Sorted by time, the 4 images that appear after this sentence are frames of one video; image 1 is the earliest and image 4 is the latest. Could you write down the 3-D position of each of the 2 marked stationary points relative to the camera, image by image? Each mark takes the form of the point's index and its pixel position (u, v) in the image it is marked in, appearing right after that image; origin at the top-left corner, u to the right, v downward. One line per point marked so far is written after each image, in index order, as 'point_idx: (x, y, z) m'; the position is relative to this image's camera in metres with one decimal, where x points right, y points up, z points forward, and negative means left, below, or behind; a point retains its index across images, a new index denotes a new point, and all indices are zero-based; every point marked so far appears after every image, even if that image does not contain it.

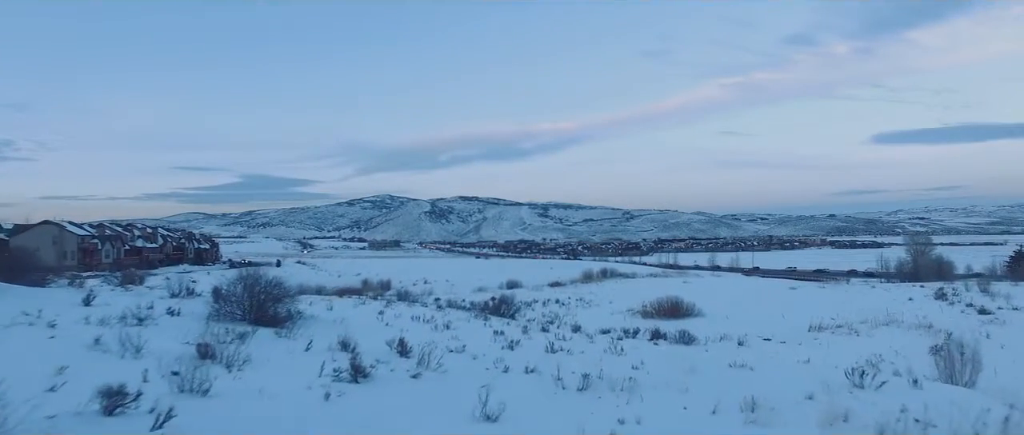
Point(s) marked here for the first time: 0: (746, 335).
0: (+4.2, -2.2, +12.3) m
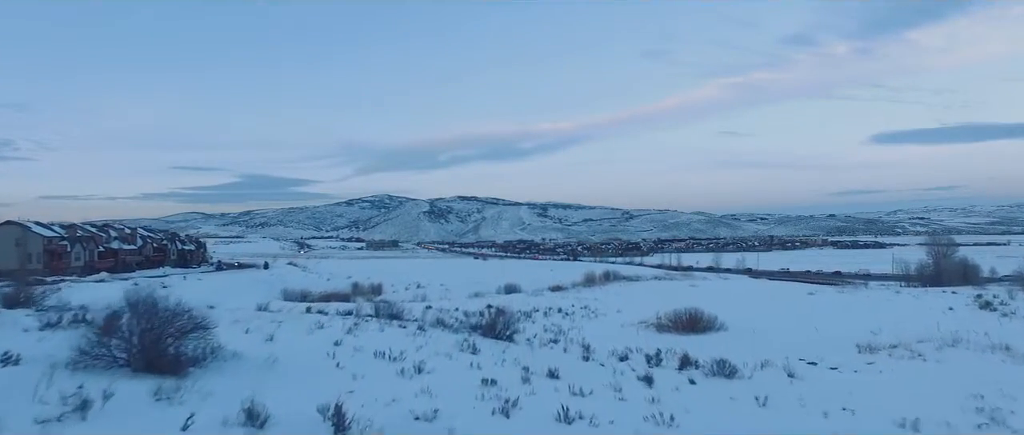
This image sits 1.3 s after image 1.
0: (+4.2, -2.2, +10.2) m
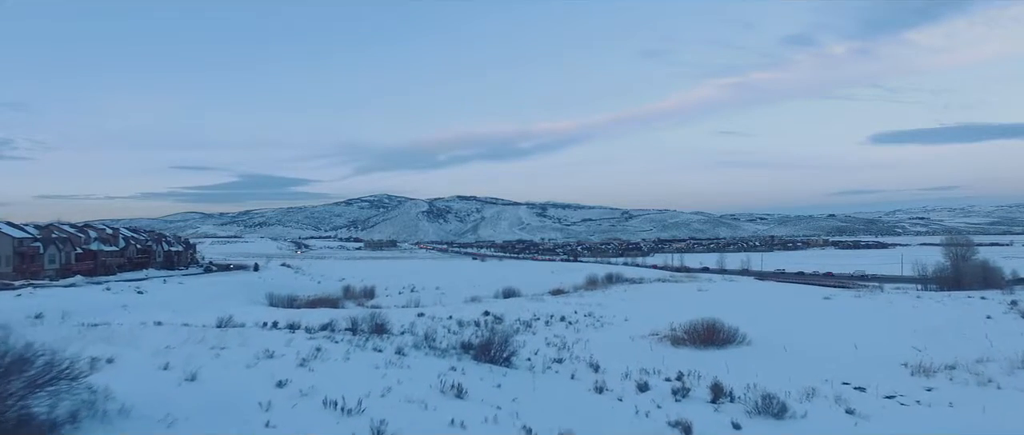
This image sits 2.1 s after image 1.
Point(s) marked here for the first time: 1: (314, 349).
0: (+4.2, -2.2, +8.6) m
1: (-2.2, -1.4, +7.5) m
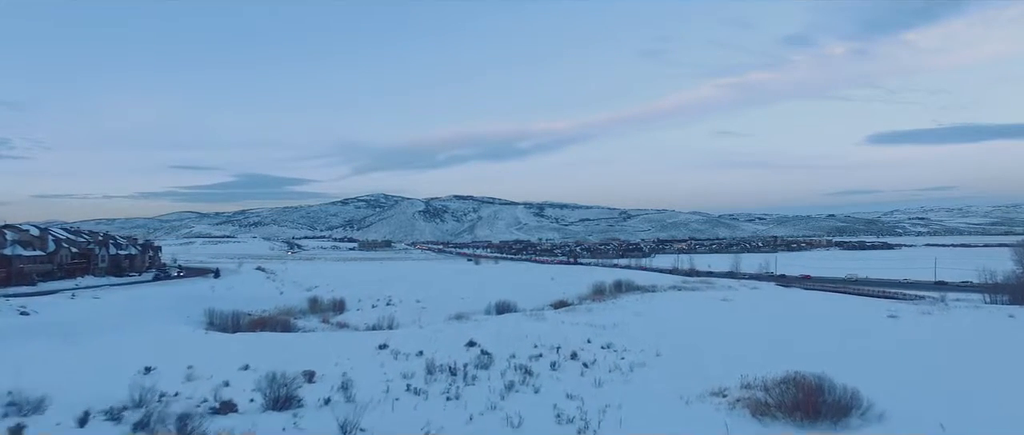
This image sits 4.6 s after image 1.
0: (+4.0, -2.2, +3.4) m
1: (-2.3, -1.4, +2.2) m
